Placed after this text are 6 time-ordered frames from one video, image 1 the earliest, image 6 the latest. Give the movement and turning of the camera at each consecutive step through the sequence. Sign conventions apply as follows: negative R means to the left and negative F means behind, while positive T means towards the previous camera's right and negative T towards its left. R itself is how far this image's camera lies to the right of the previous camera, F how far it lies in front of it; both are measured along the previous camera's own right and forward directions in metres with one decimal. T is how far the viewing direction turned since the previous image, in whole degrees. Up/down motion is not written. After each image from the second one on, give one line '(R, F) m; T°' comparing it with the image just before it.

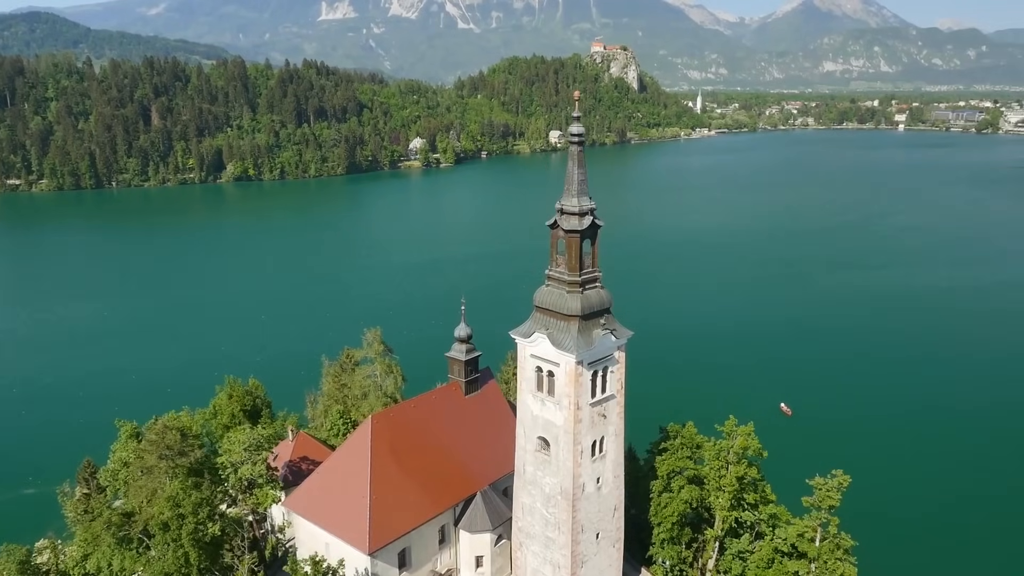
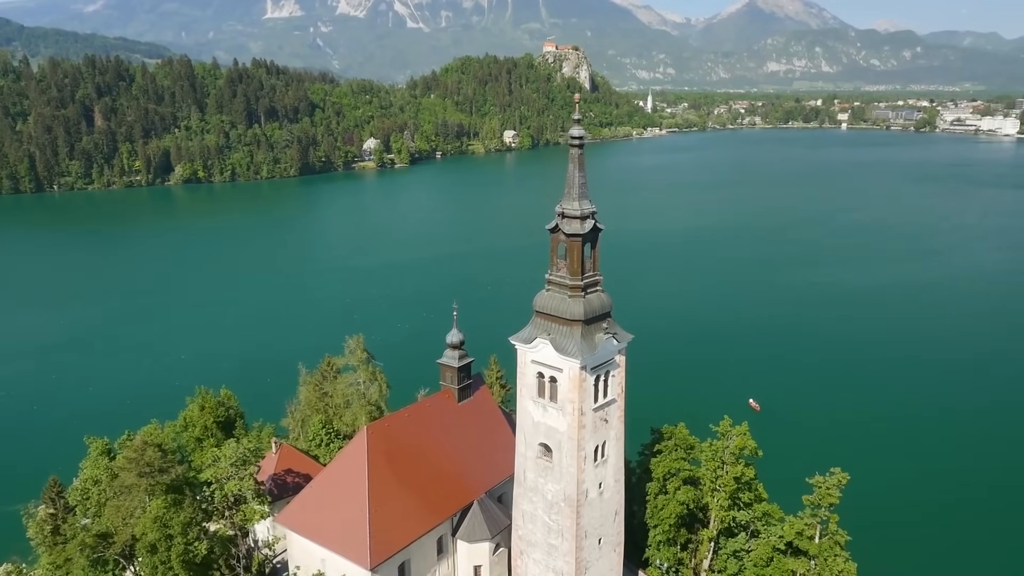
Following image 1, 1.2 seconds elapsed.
(-1.4, +0.4) m; +4°
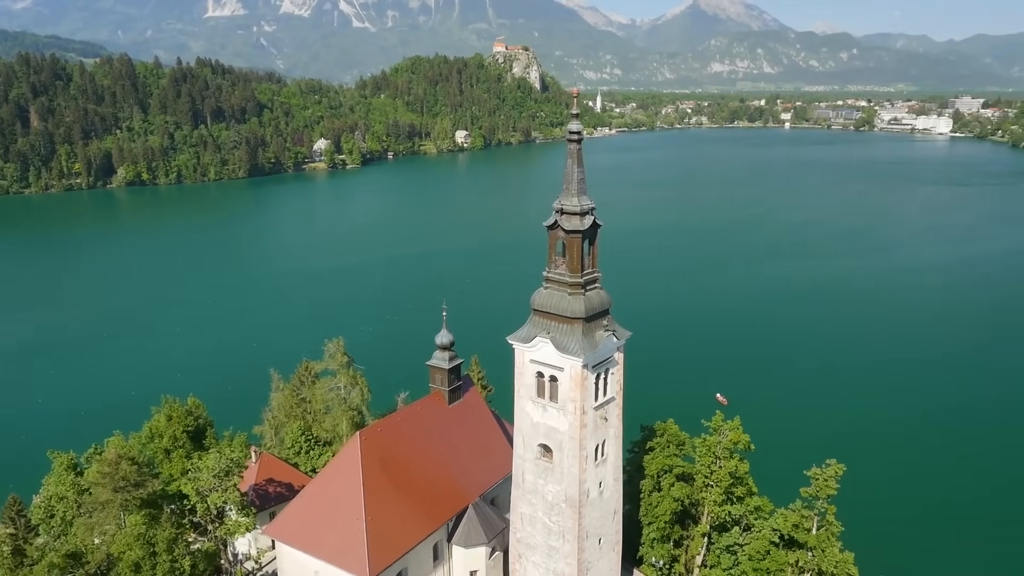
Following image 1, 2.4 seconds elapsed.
(-1.4, +0.5) m; +4°
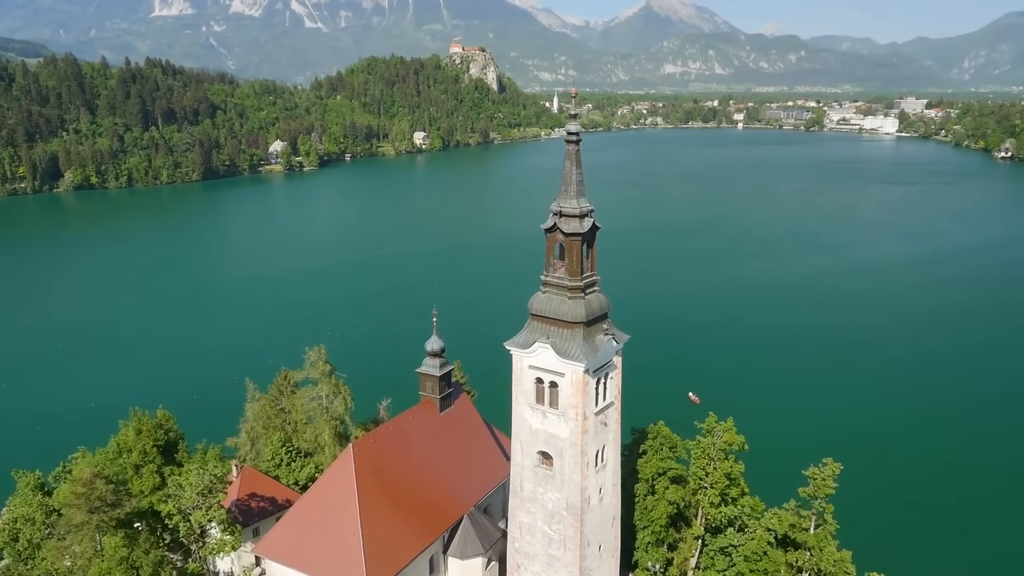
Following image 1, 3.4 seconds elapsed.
(-1.1, +0.5) m; +3°
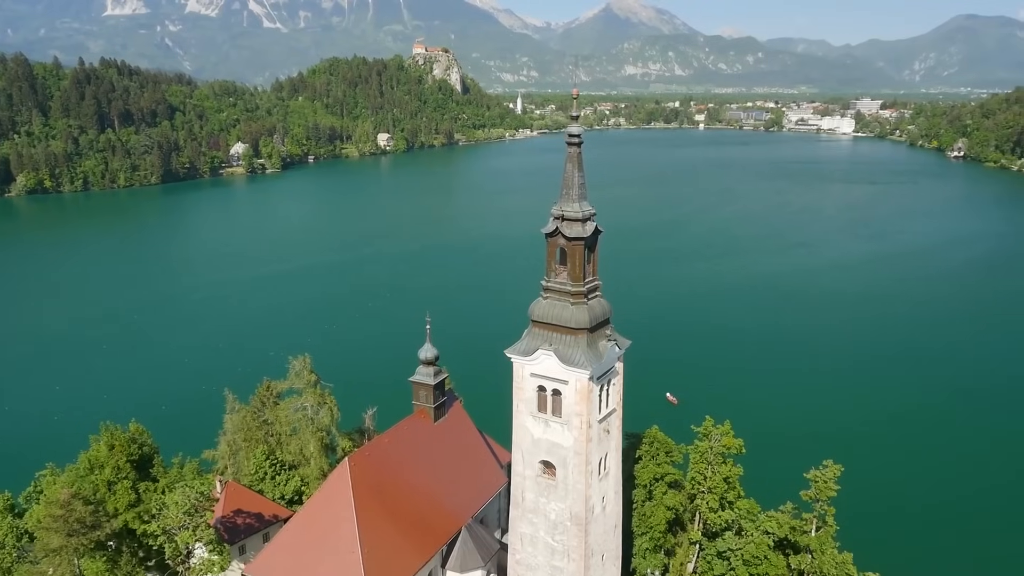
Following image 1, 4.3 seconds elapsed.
(-1.0, +0.6) m; +3°
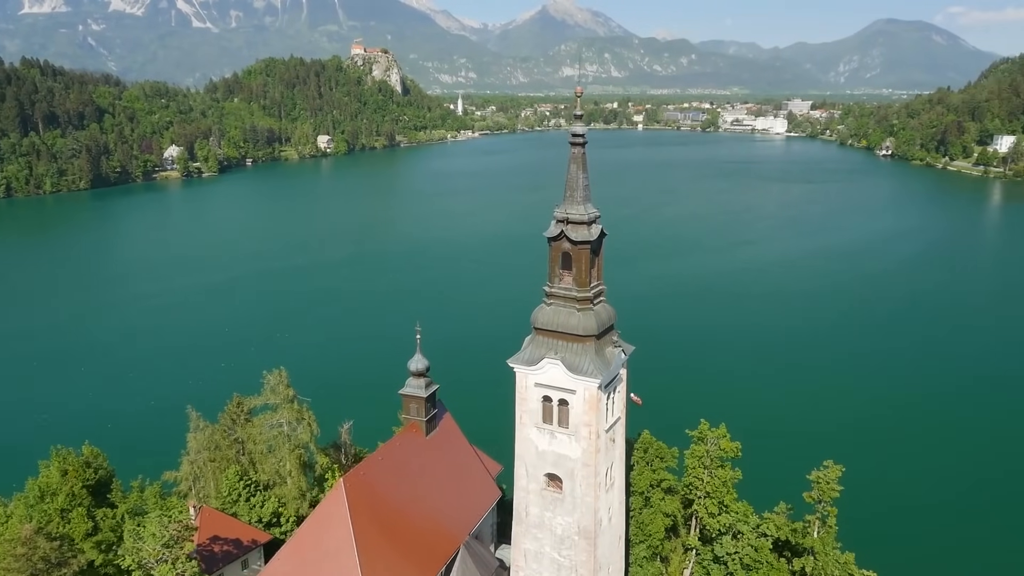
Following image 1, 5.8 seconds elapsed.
(-1.6, +1.0) m; +4°
